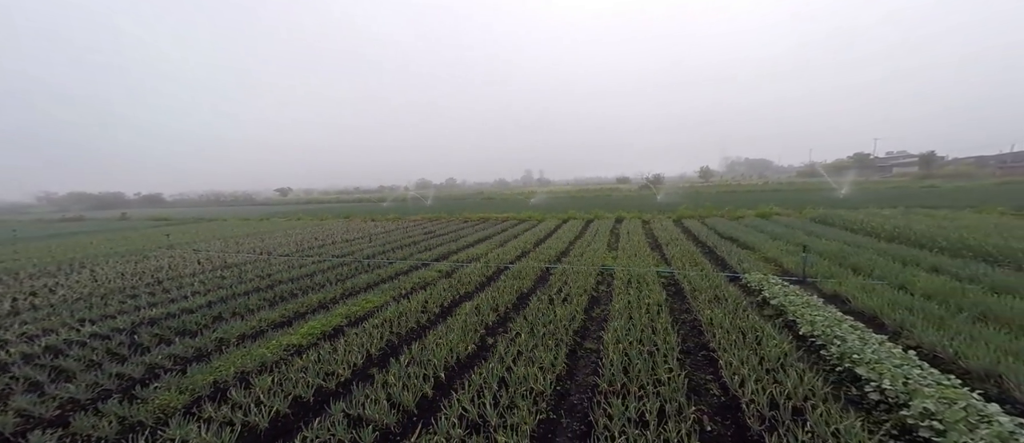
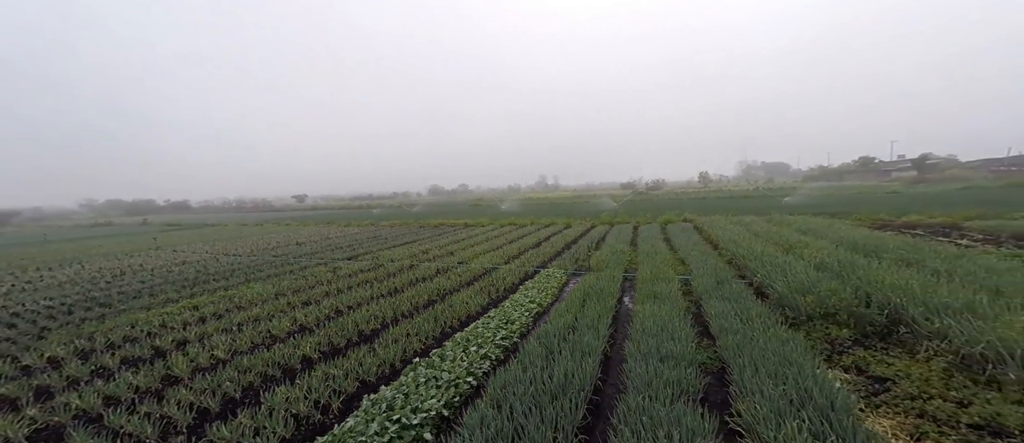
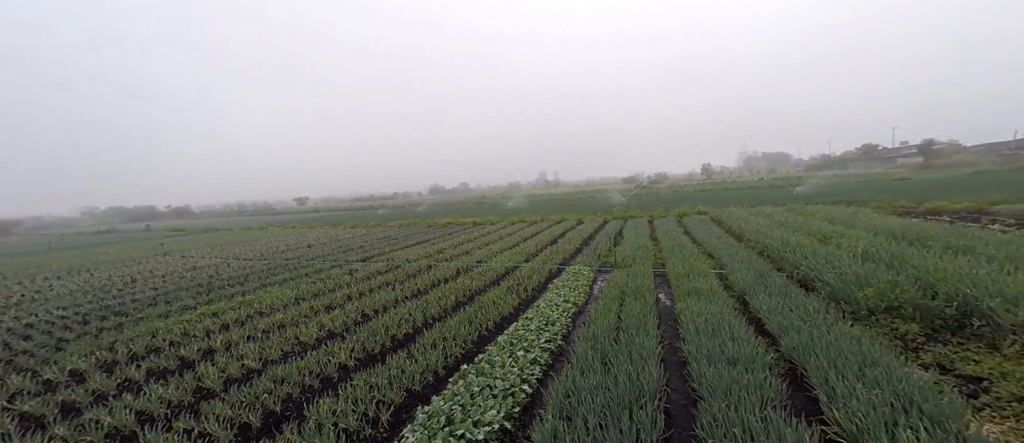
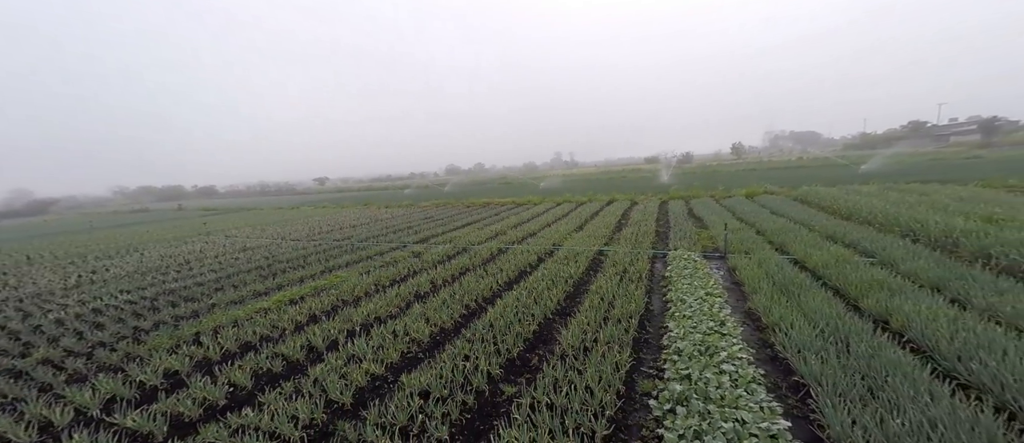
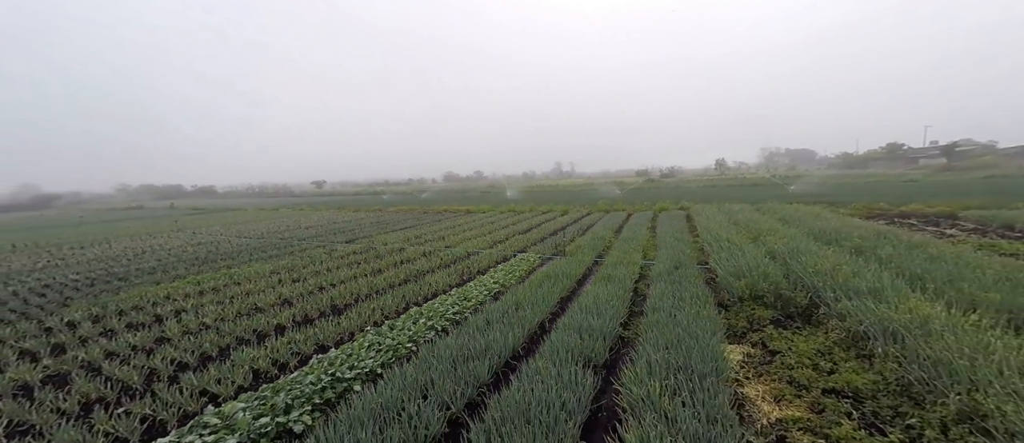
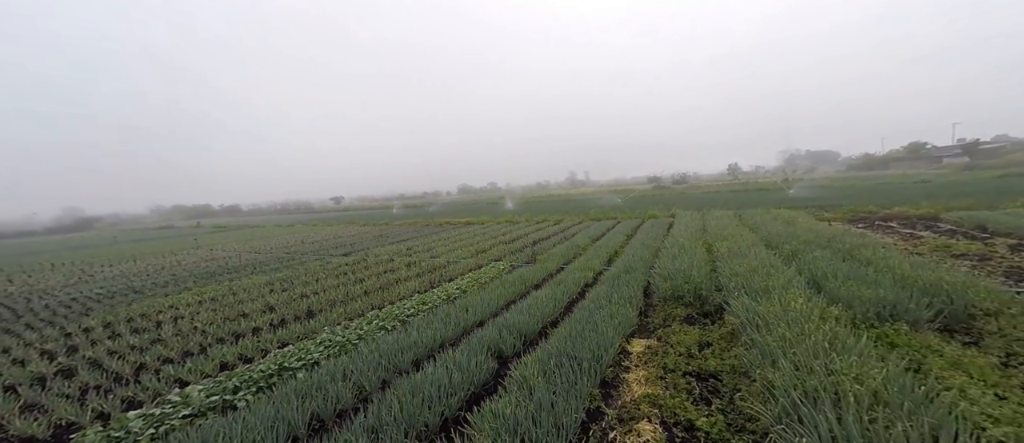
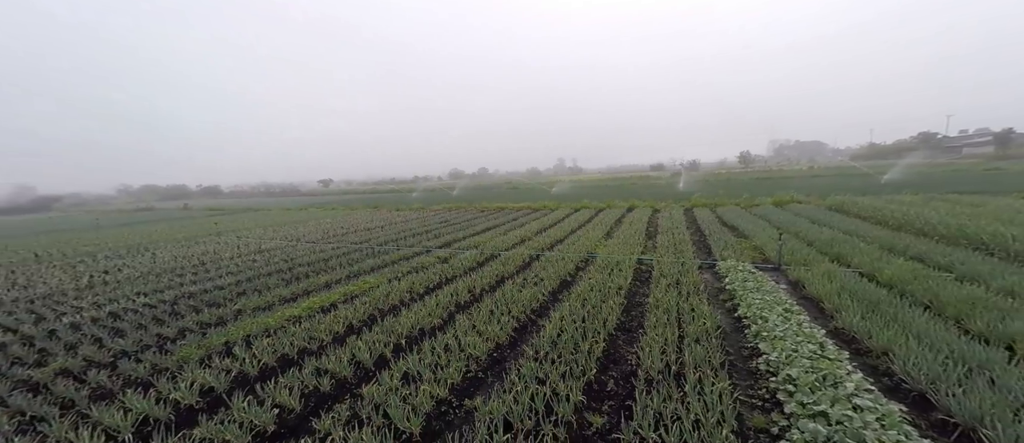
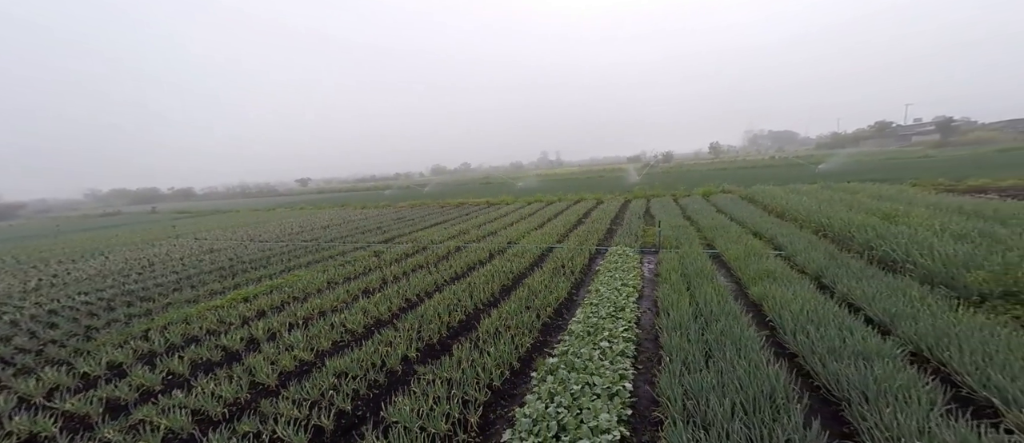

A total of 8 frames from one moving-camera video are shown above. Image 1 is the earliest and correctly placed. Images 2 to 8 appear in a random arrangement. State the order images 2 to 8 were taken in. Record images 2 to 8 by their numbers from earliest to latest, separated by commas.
7, 4, 8, 3, 2, 5, 6
